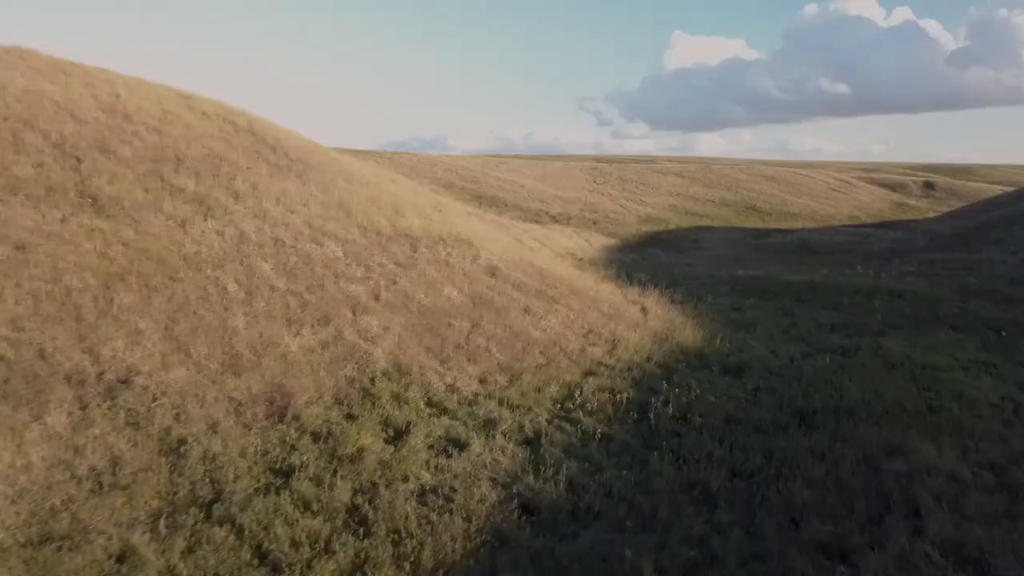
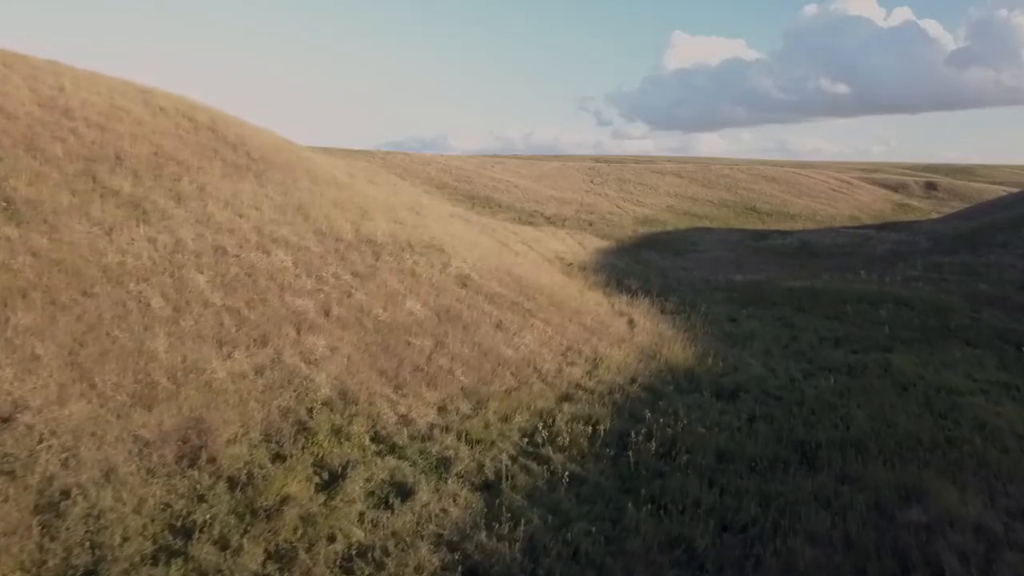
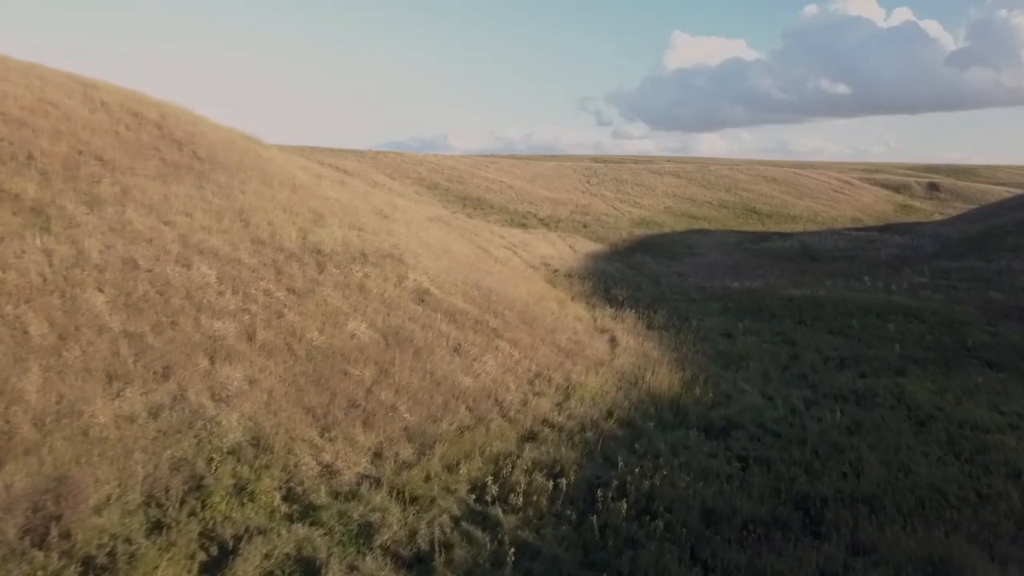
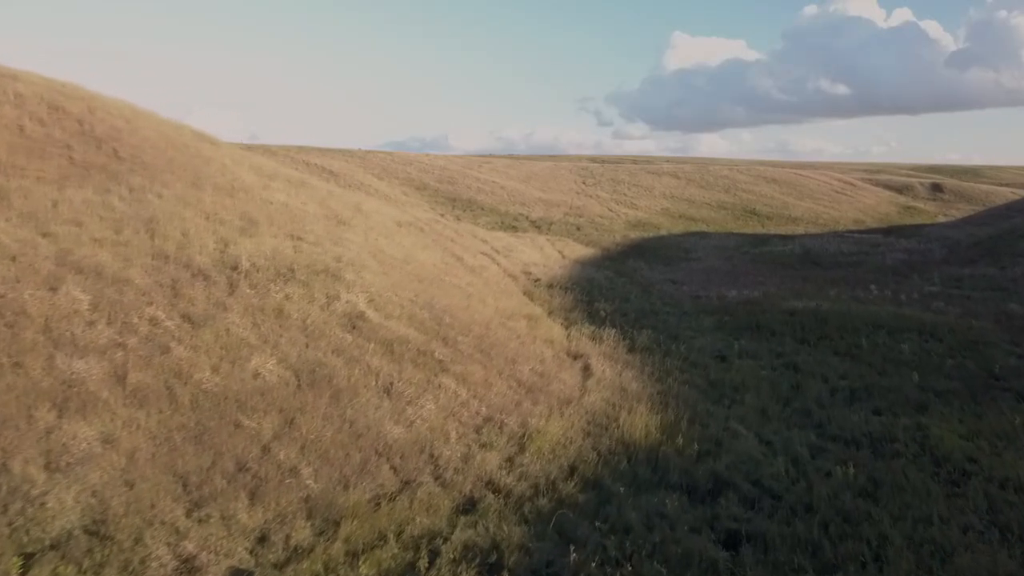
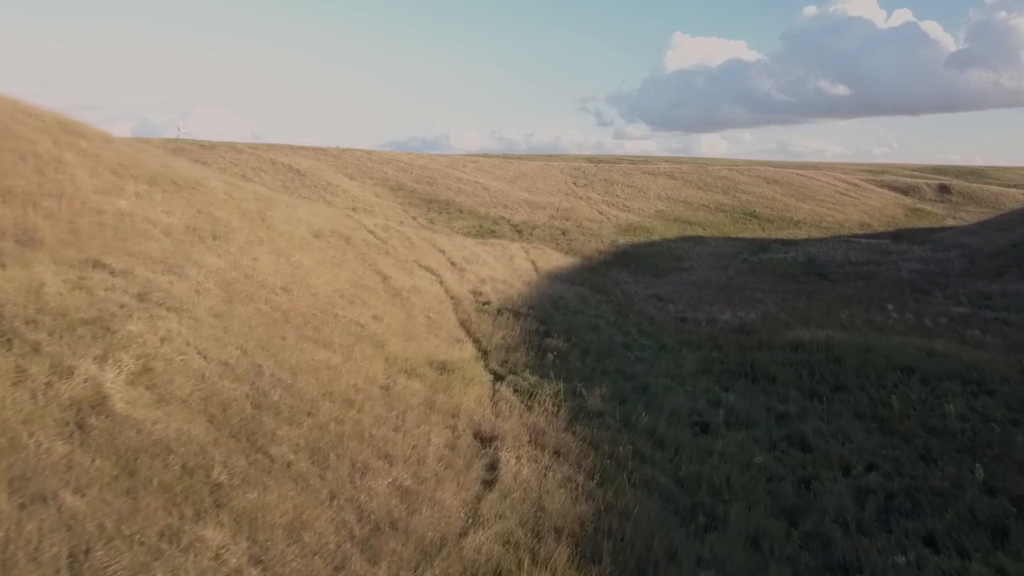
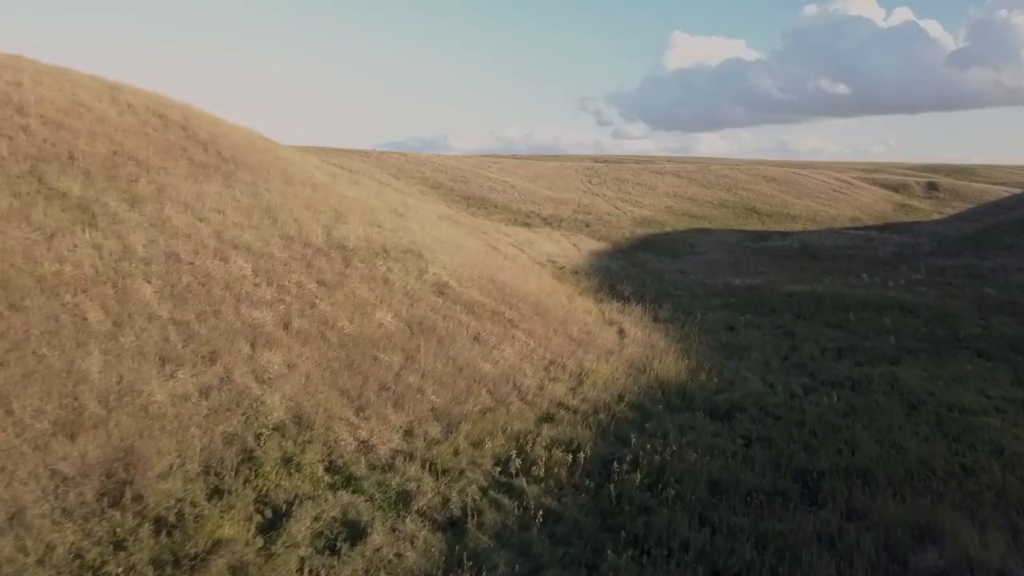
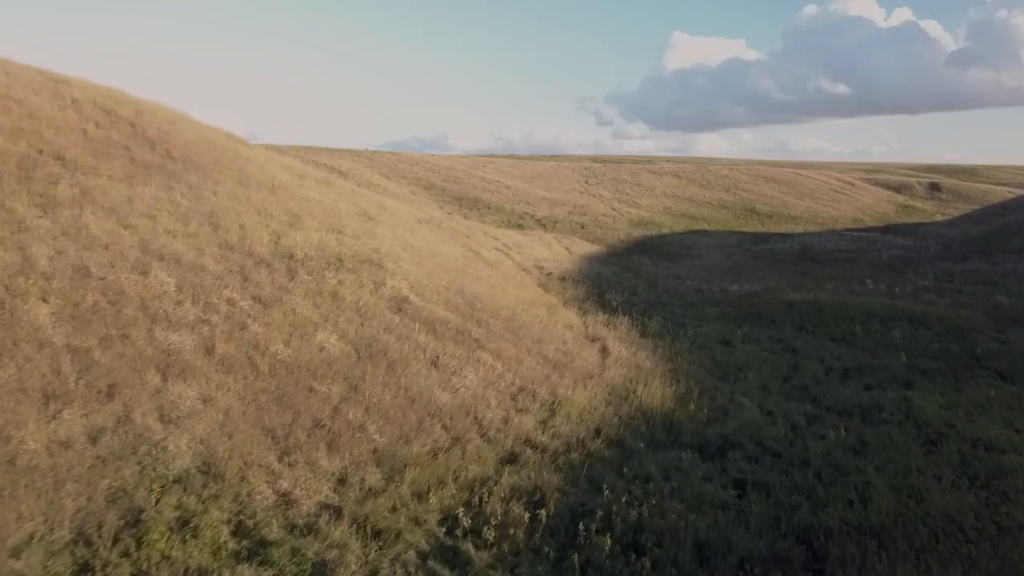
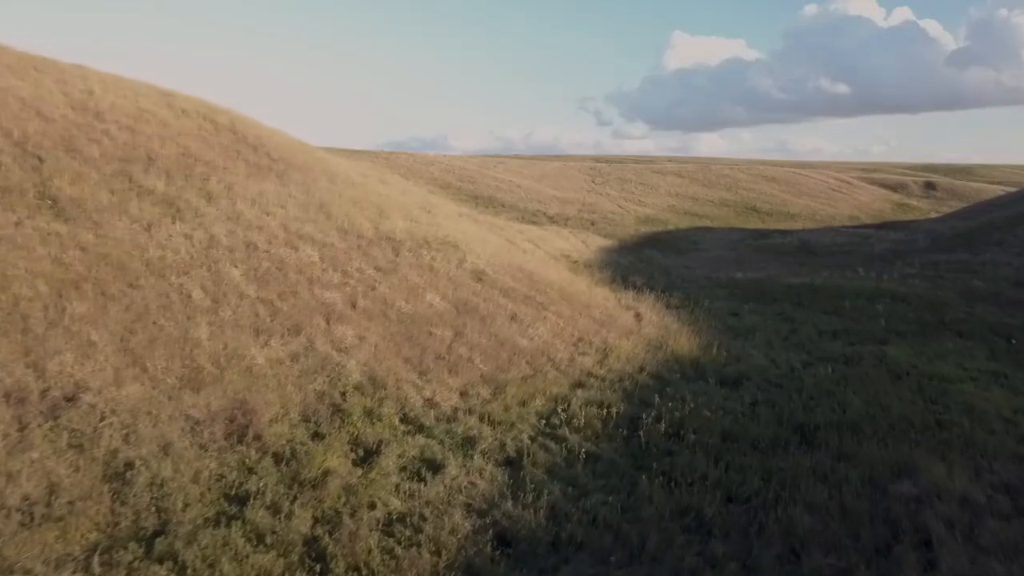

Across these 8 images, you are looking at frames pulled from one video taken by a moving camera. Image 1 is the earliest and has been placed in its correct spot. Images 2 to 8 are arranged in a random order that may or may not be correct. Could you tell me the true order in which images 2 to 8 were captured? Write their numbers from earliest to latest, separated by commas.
8, 2, 6, 3, 7, 4, 5
